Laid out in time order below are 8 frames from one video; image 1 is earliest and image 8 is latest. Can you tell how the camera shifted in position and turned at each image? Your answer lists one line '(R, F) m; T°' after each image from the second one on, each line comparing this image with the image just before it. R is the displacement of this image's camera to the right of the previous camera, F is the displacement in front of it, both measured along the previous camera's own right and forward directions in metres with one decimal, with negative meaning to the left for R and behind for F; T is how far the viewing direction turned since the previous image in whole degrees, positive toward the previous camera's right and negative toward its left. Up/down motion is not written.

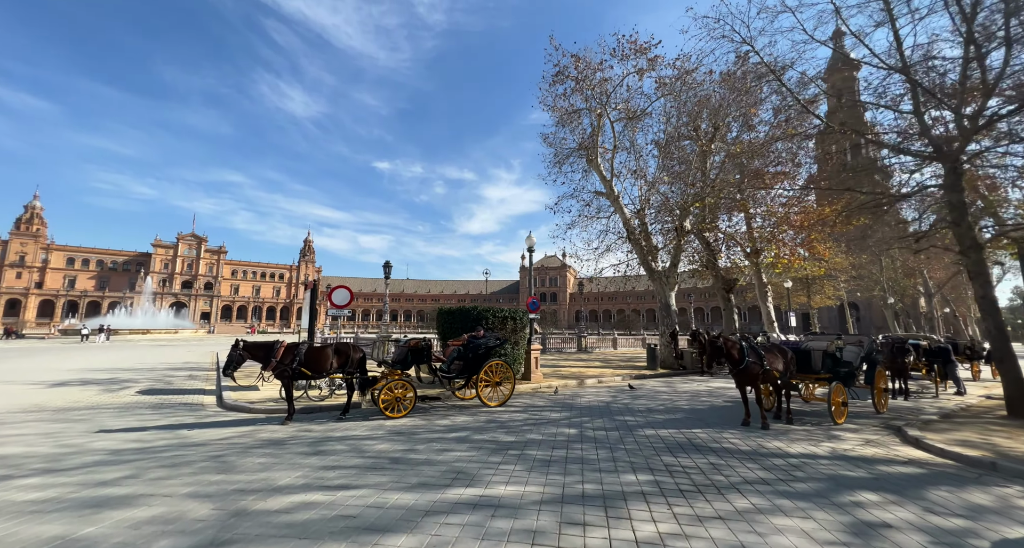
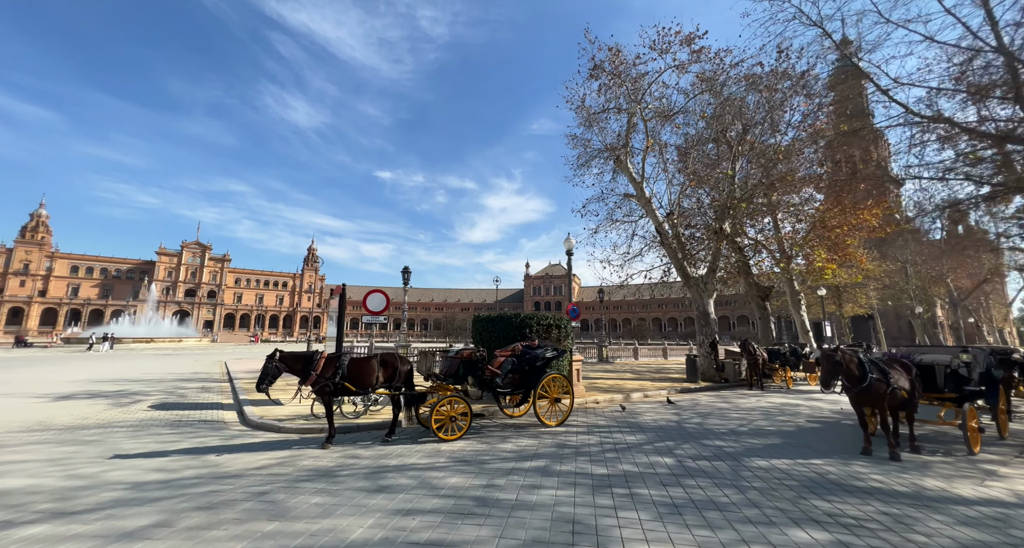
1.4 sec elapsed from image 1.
(-0.9, +0.7) m; -1°
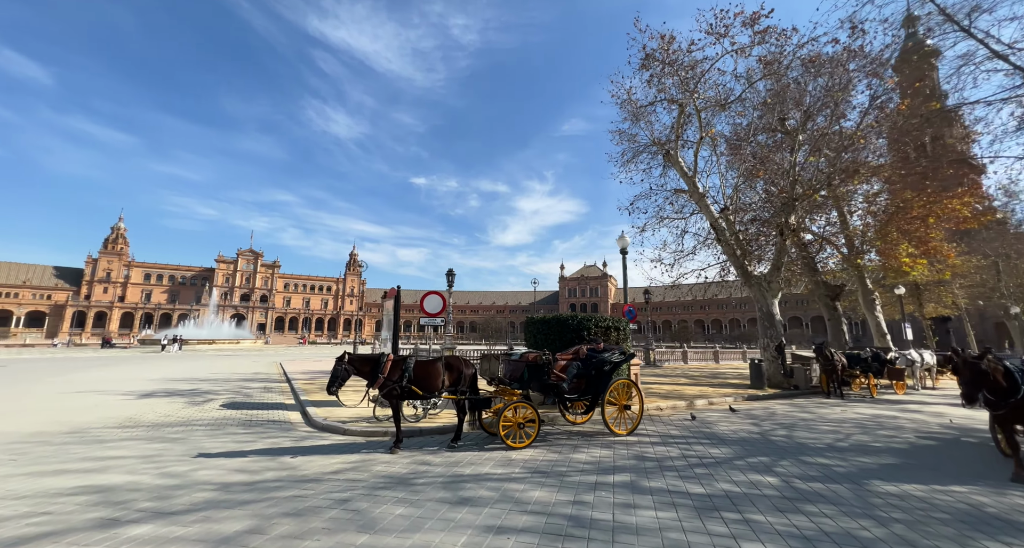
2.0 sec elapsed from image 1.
(-0.4, +0.2) m; -5°
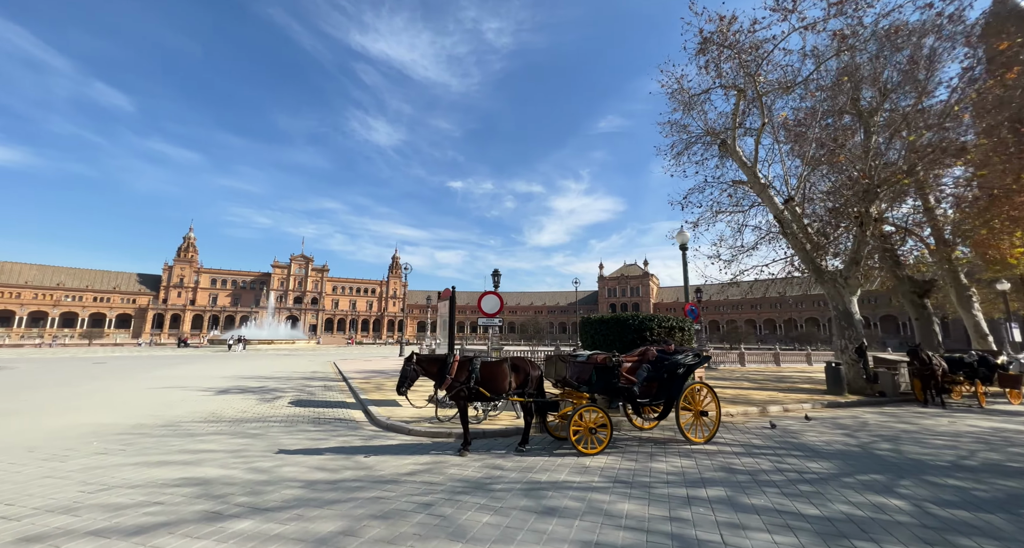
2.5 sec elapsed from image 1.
(-0.4, +0.1) m; -6°
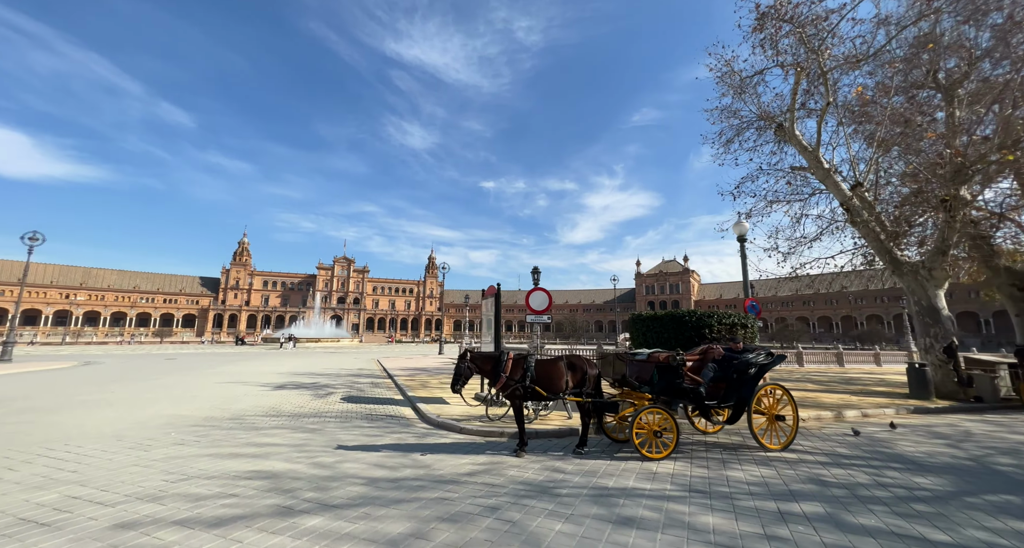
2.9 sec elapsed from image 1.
(-0.3, +0.2) m; -5°
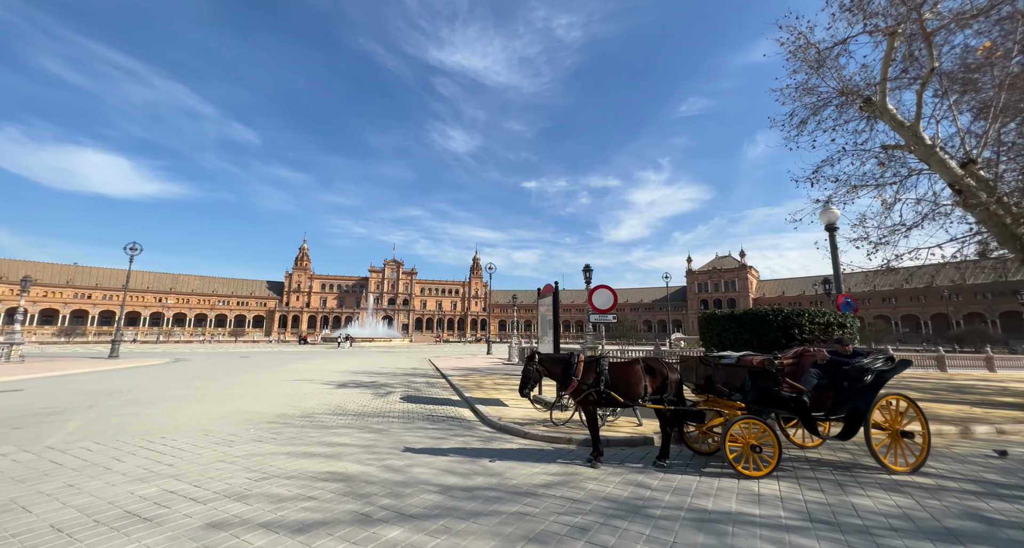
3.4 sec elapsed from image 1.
(-0.3, +0.3) m; -6°
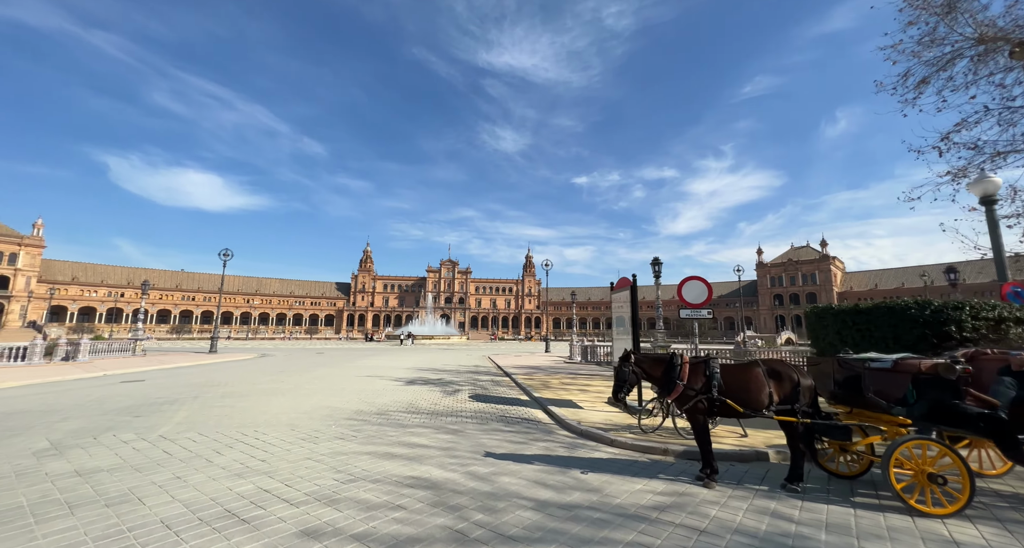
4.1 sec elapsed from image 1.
(-0.5, +0.5) m; -8°
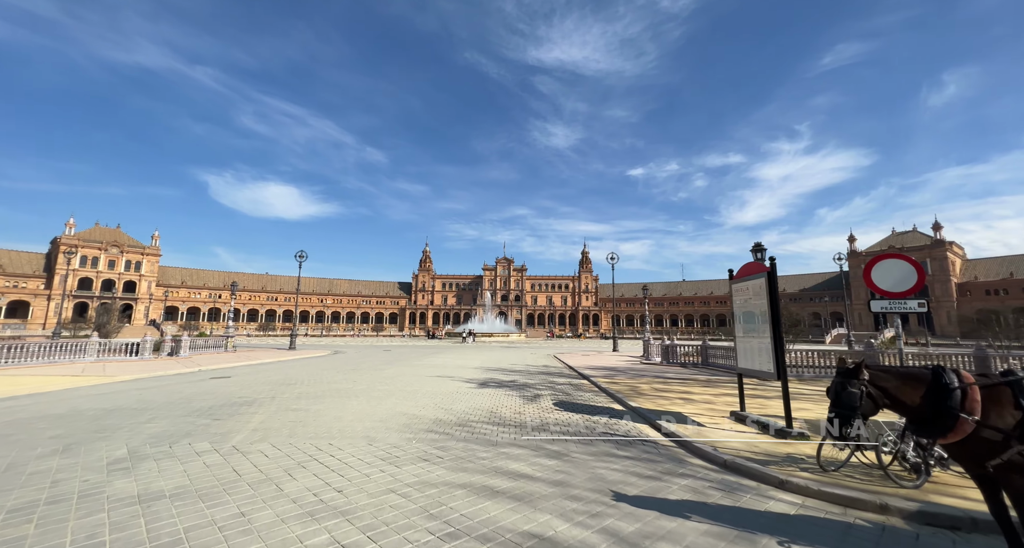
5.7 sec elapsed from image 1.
(-0.9, +1.4) m; -8°
